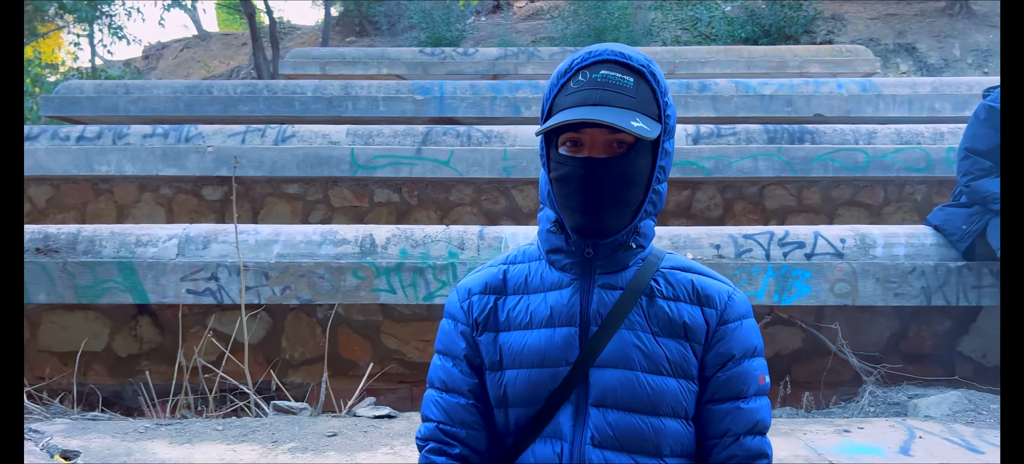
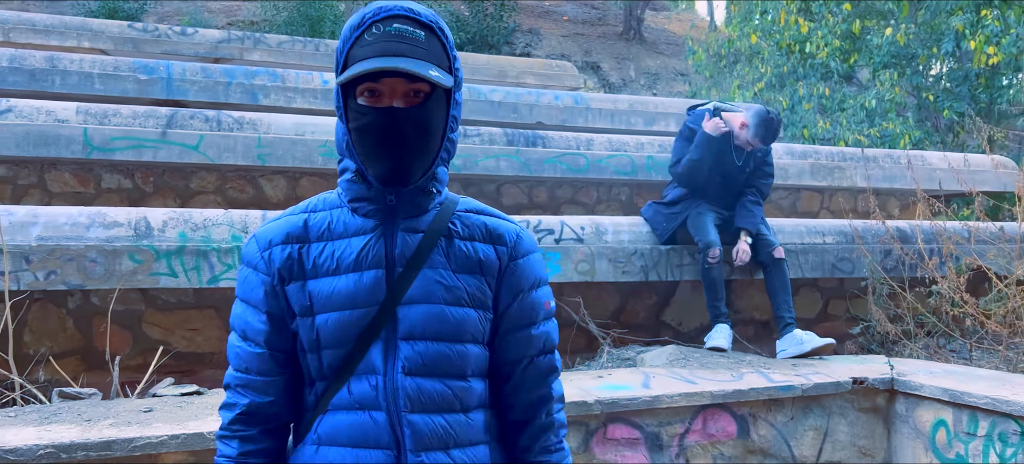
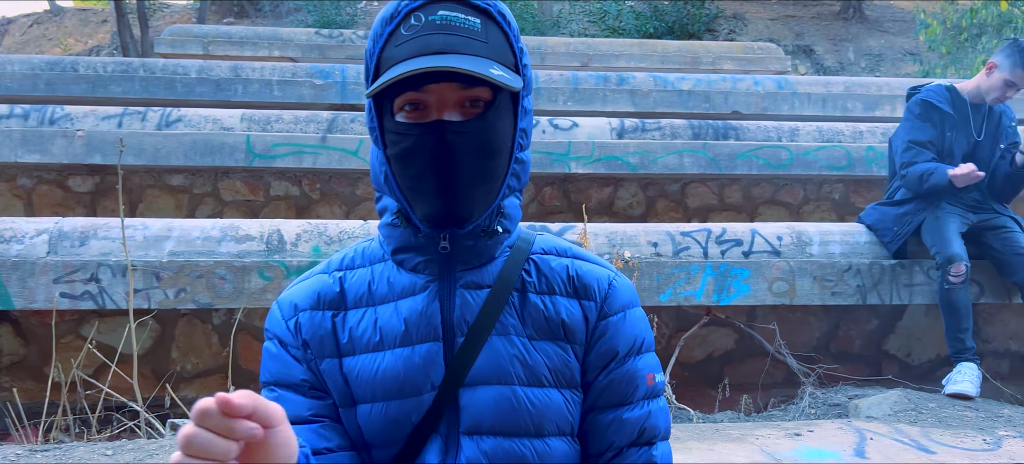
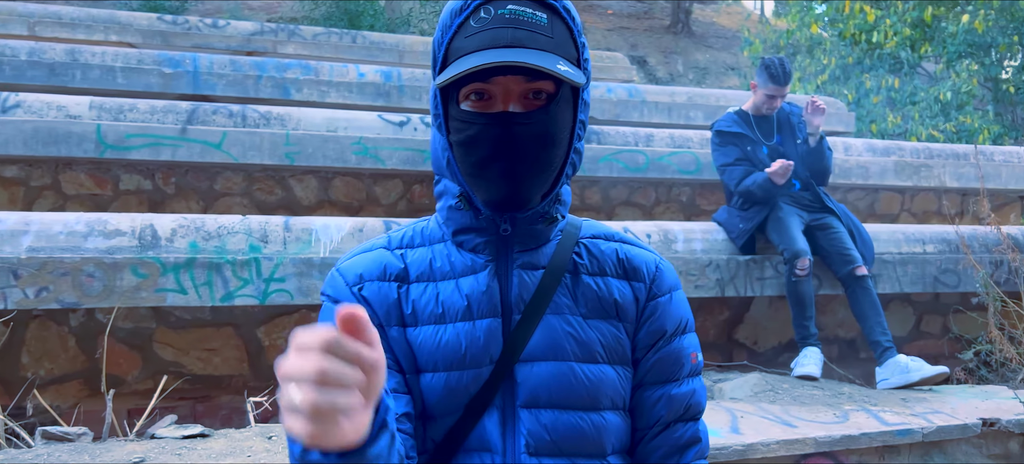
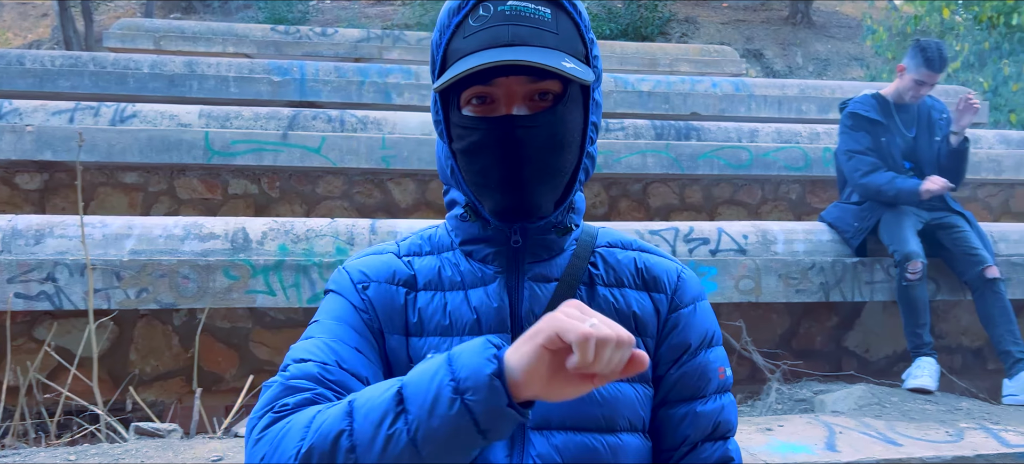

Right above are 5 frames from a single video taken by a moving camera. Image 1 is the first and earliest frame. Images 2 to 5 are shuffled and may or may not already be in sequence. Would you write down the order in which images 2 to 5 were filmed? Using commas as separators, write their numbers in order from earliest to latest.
3, 5, 4, 2
